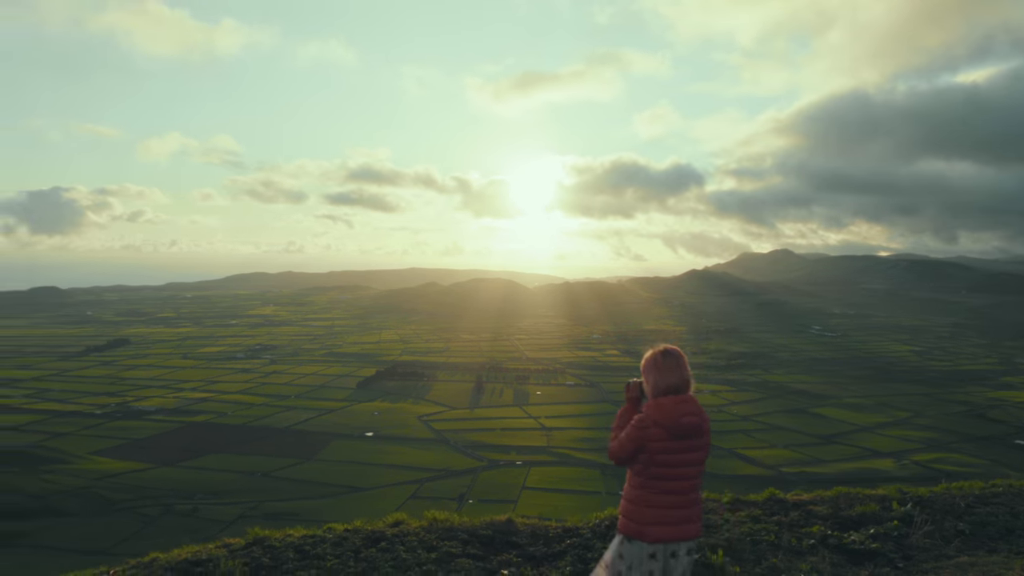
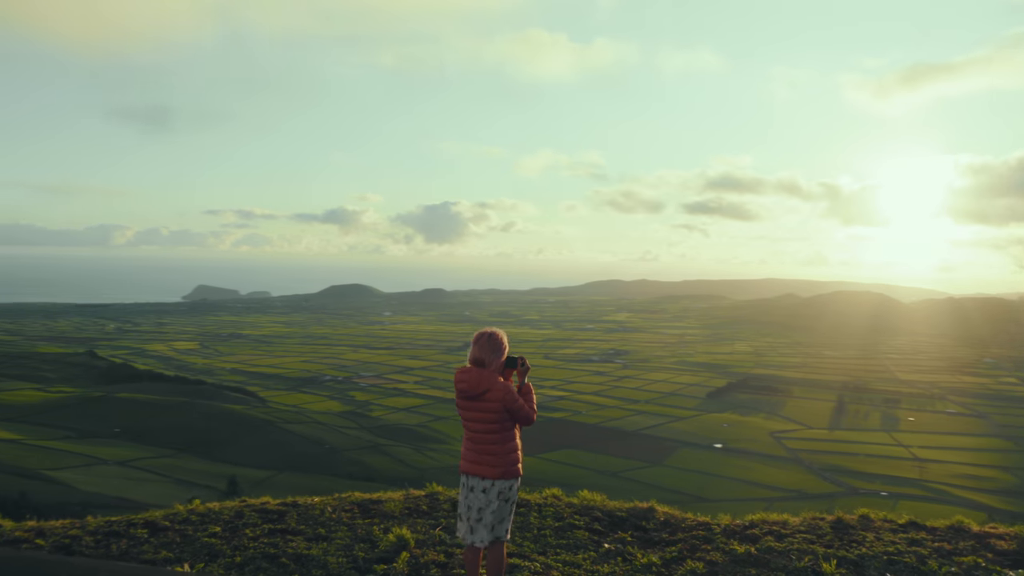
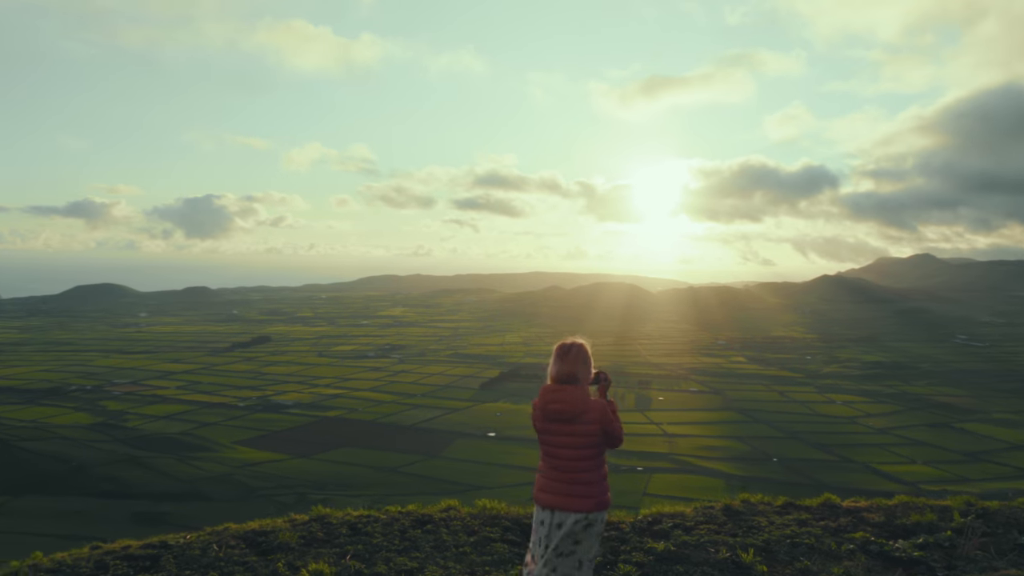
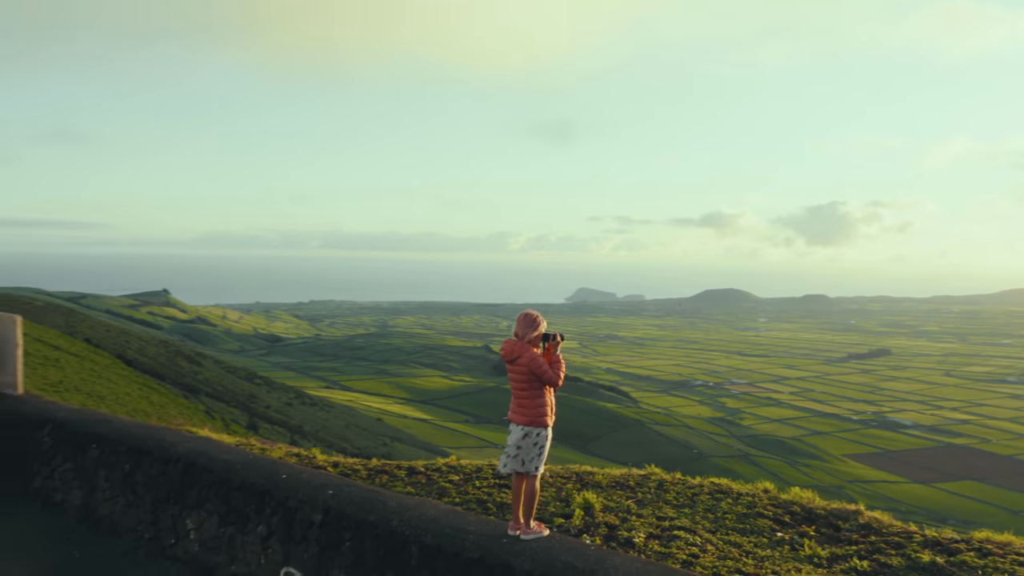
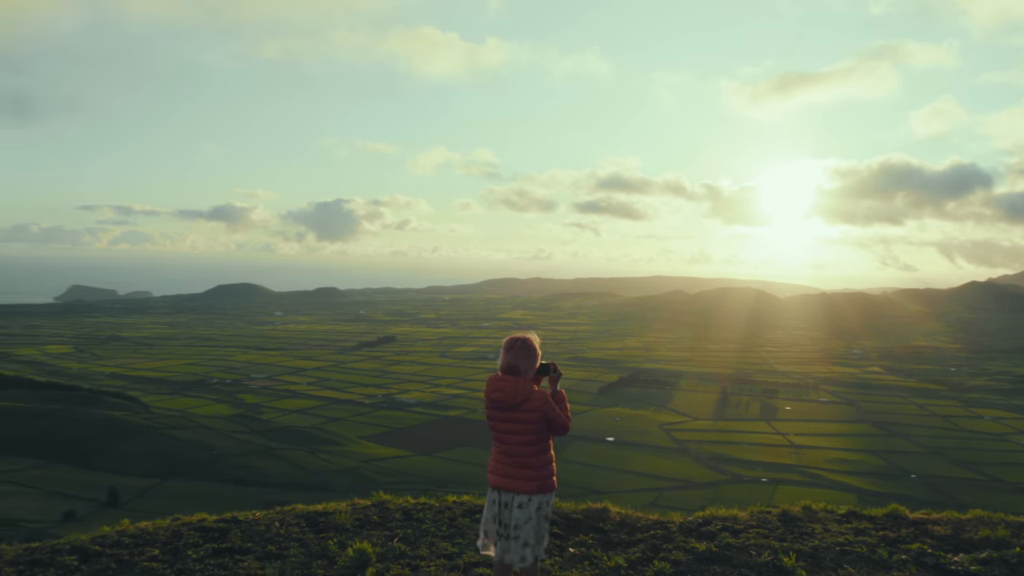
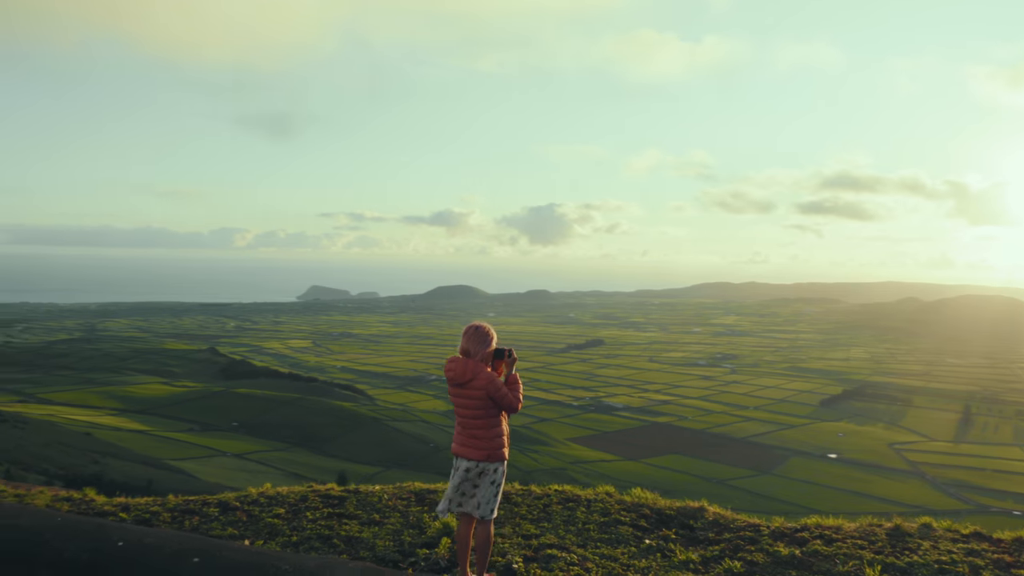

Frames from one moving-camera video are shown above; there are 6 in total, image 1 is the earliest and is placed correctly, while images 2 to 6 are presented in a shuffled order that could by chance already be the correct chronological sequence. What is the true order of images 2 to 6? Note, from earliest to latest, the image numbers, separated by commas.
3, 5, 2, 6, 4
